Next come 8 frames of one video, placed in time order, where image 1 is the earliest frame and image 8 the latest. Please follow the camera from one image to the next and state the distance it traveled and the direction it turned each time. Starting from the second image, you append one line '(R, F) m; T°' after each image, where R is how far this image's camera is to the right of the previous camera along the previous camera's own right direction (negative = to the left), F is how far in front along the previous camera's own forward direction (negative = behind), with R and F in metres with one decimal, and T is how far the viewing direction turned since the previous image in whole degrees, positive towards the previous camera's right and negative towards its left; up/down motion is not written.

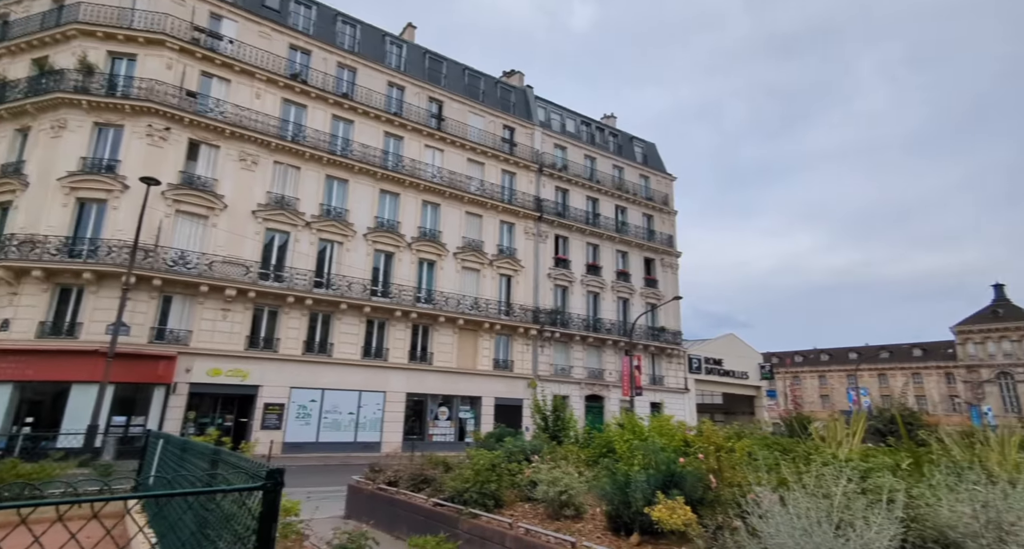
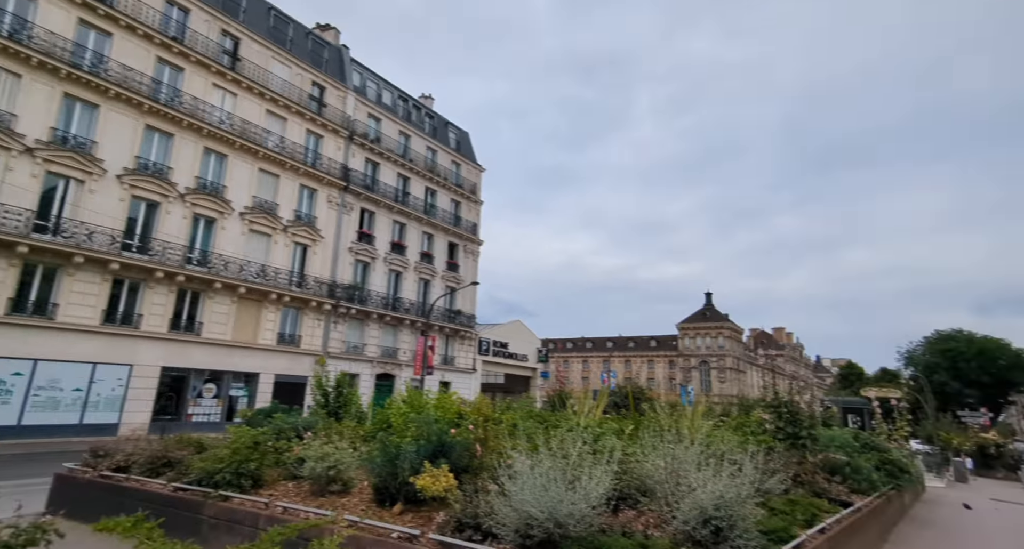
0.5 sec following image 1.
(+0.1, -0.1) m; +21°
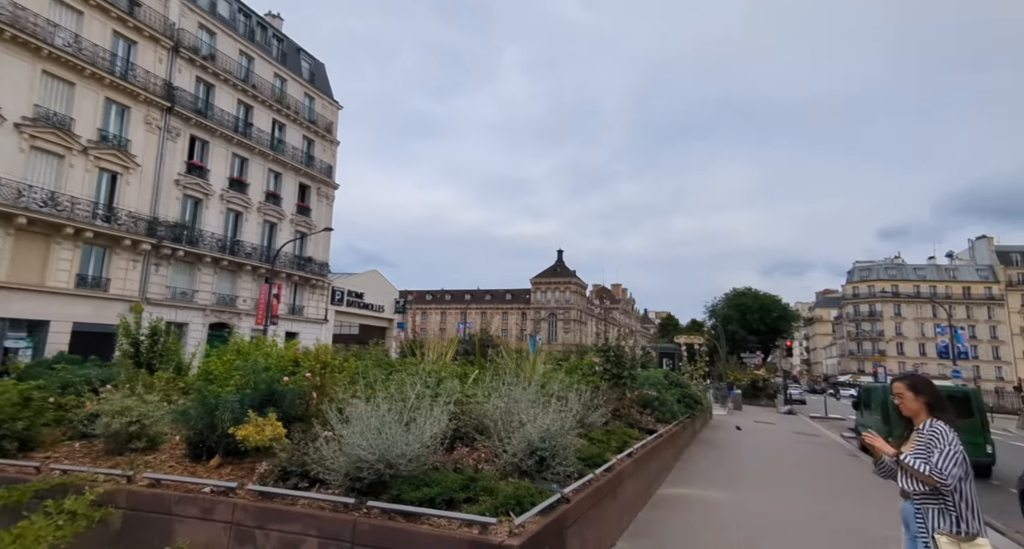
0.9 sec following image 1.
(+0.1, +0.1) m; +15°
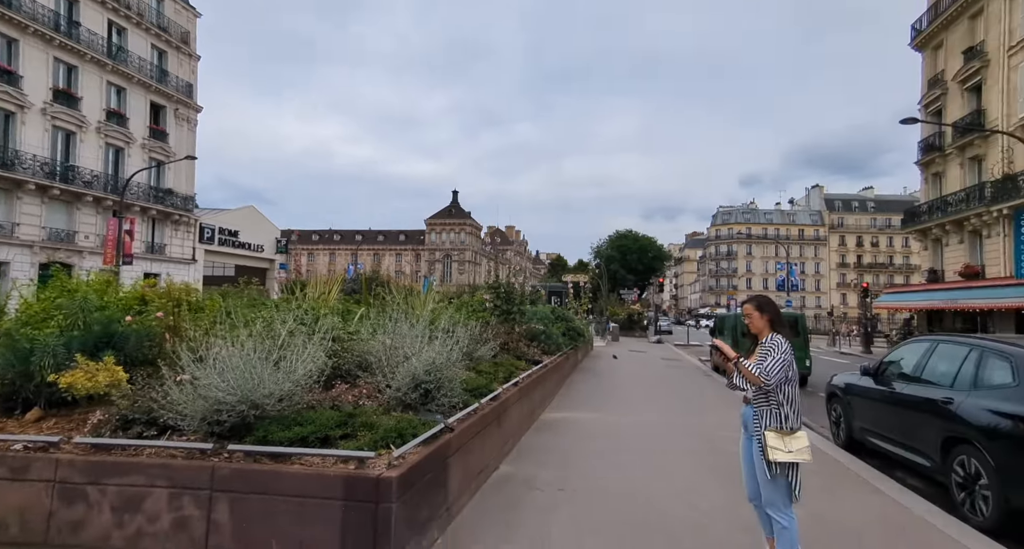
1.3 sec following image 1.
(+0.1, +0.2) m; +11°
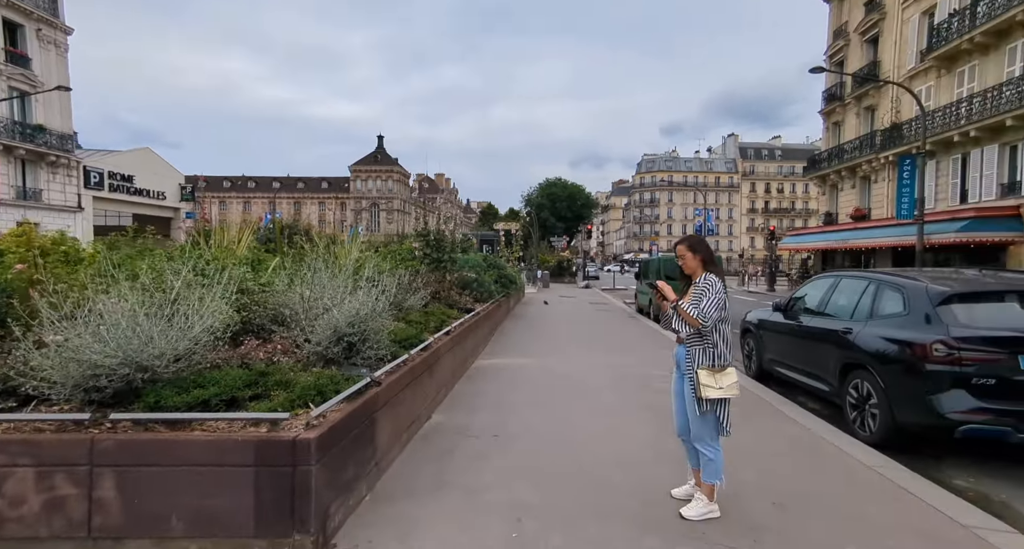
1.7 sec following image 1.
(0.0, +0.2) m; +7°
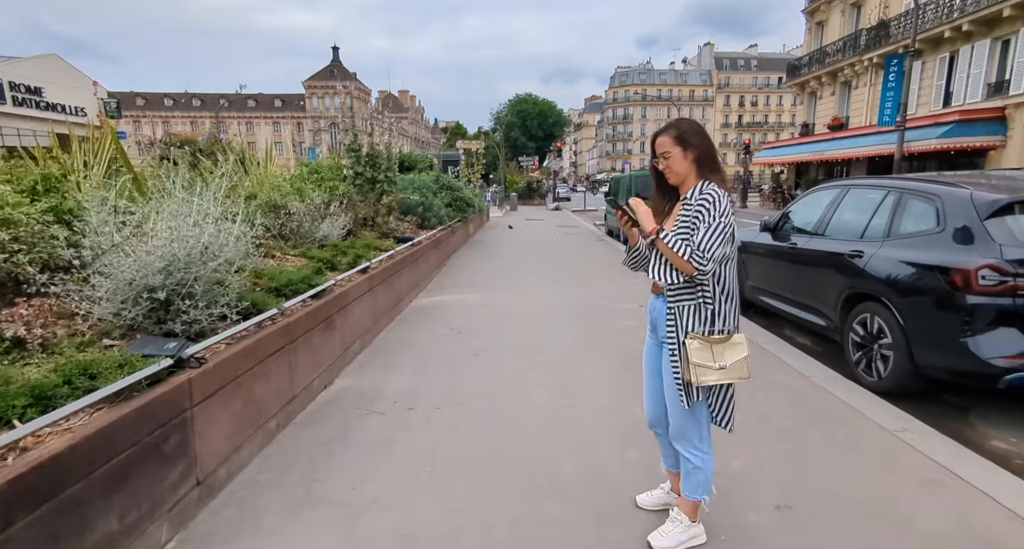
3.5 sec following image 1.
(+0.4, +1.4) m; +3°
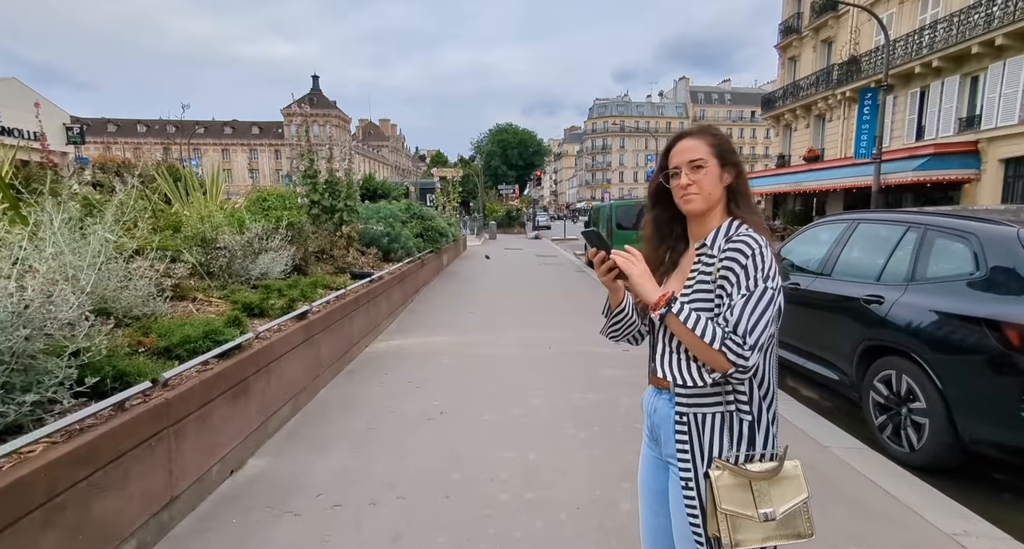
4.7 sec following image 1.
(+0.1, +0.8) m; +2°
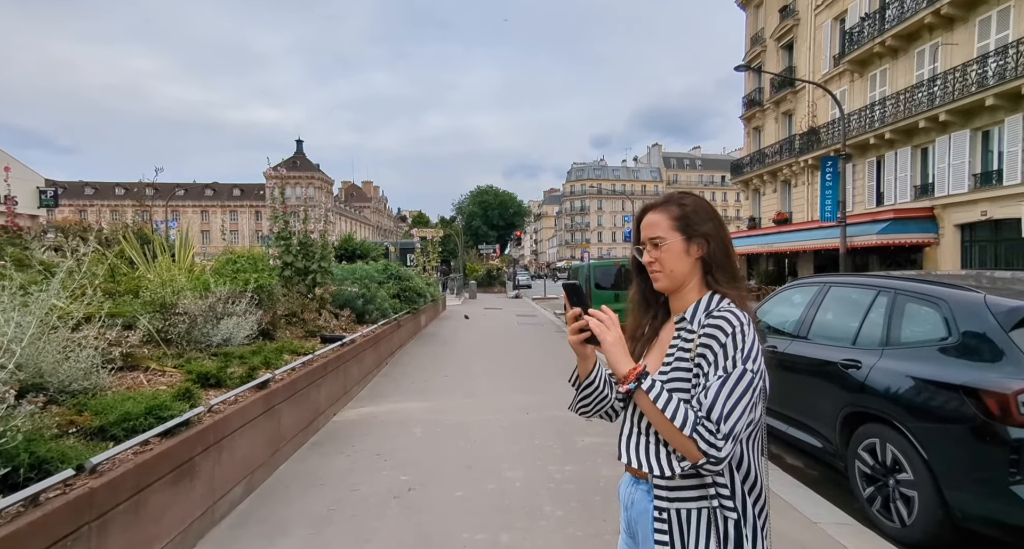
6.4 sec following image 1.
(+0.1, +0.1) m; +2°
